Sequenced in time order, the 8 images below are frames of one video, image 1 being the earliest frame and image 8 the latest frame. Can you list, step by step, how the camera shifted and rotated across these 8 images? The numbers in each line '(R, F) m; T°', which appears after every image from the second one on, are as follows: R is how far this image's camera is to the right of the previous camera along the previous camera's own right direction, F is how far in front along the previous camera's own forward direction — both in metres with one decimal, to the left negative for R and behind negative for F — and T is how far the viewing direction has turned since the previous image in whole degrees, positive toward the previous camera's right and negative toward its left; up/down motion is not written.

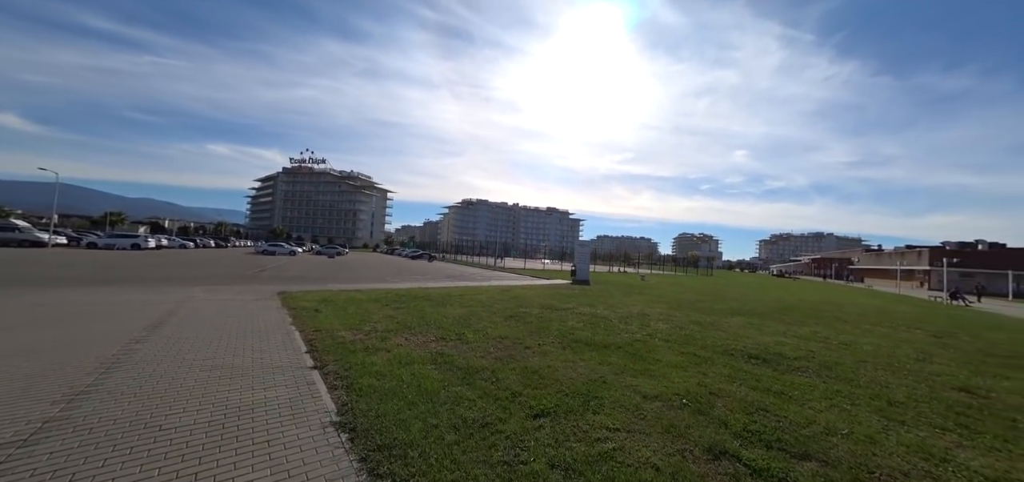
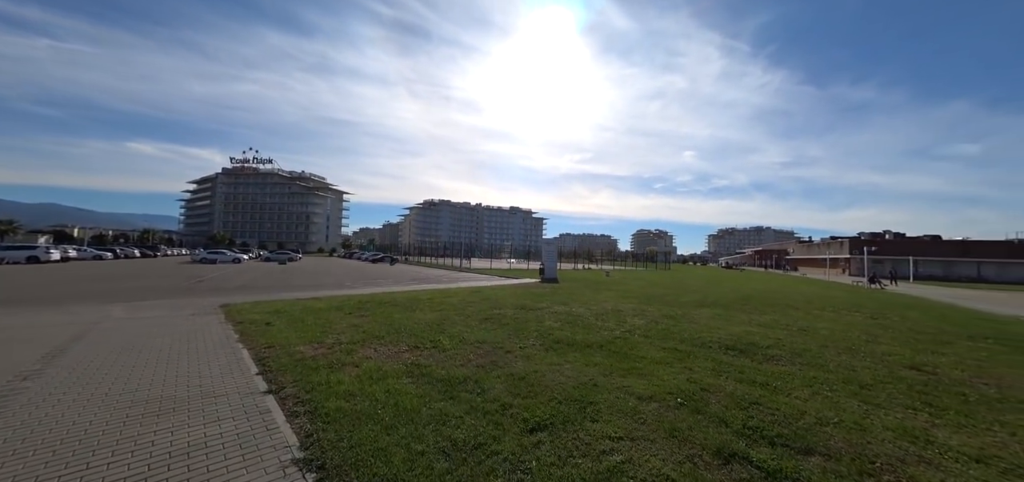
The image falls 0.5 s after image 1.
(-0.3, +0.4) m; +6°
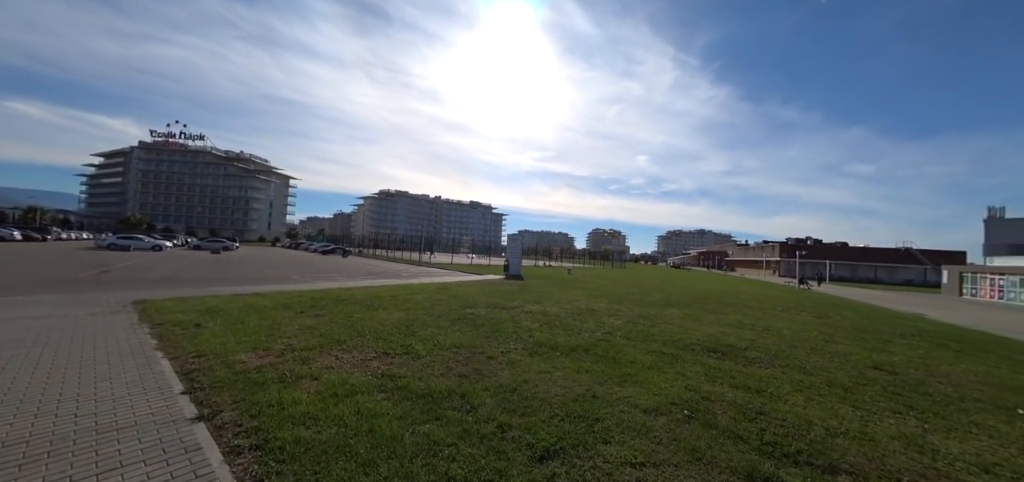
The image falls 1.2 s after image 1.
(-0.4, +0.6) m; +7°
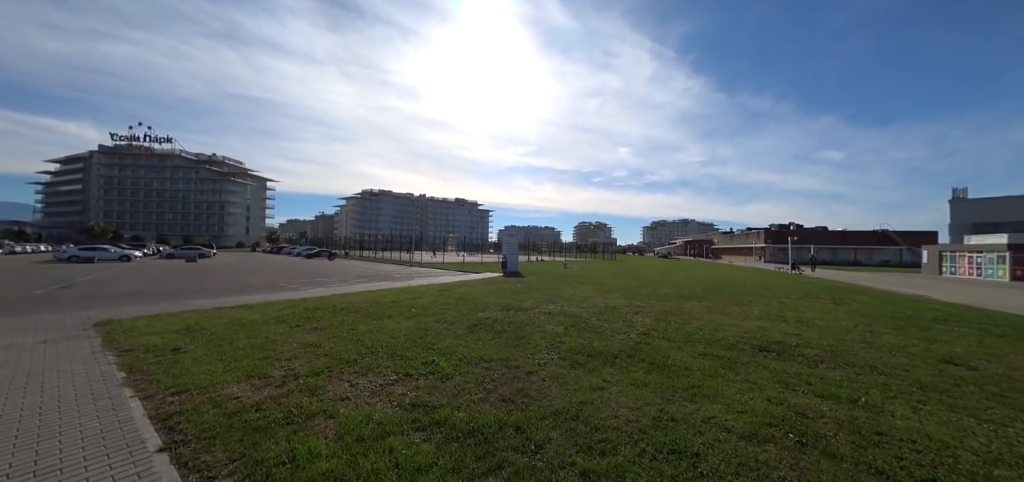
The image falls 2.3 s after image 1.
(-0.7, +0.8) m; +2°
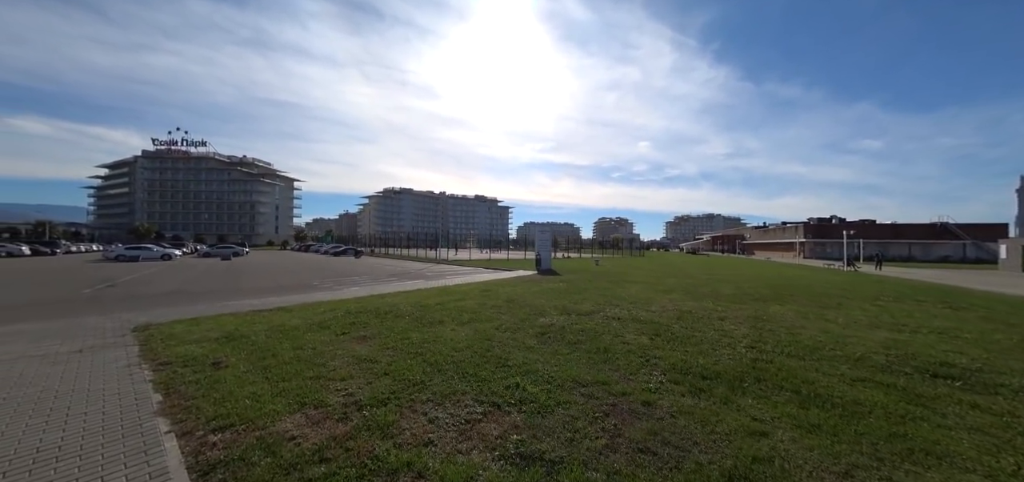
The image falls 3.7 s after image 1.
(-1.0, +1.0) m; -3°
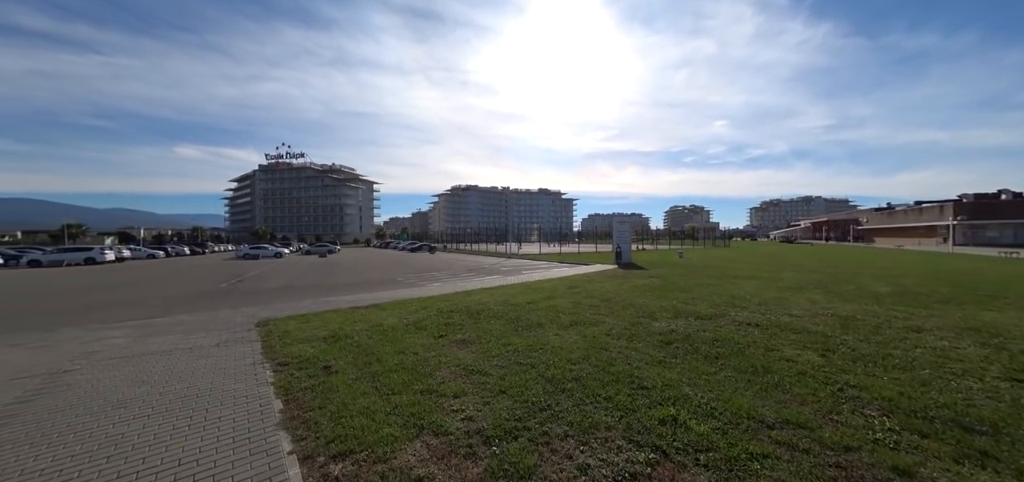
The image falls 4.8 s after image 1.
(-0.8, +0.8) m; -10°
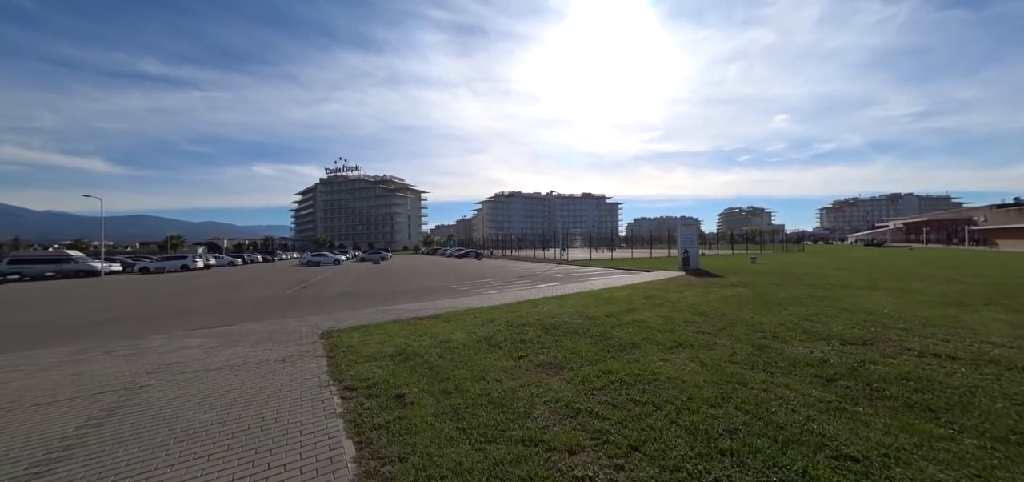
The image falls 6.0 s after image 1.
(-0.8, +1.0) m; -7°
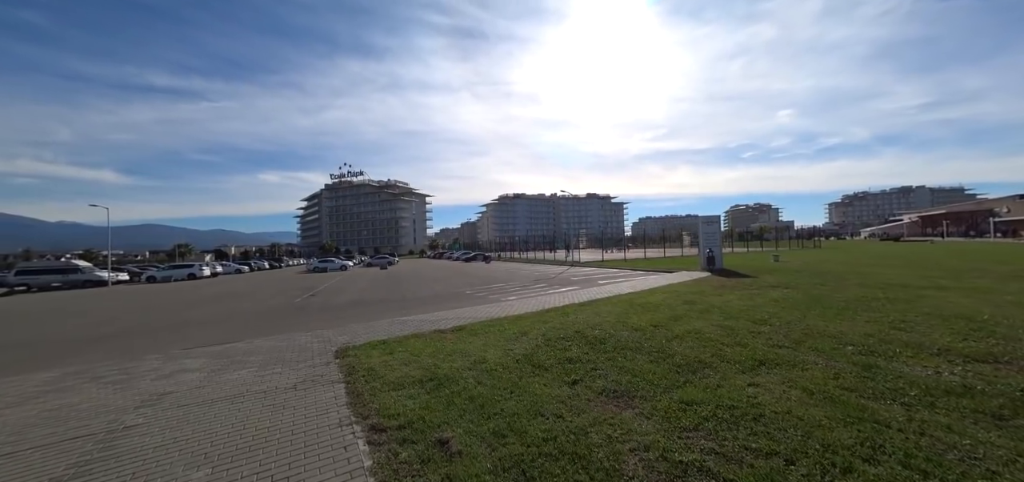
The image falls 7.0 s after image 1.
(-0.6, +0.9) m; -1°
